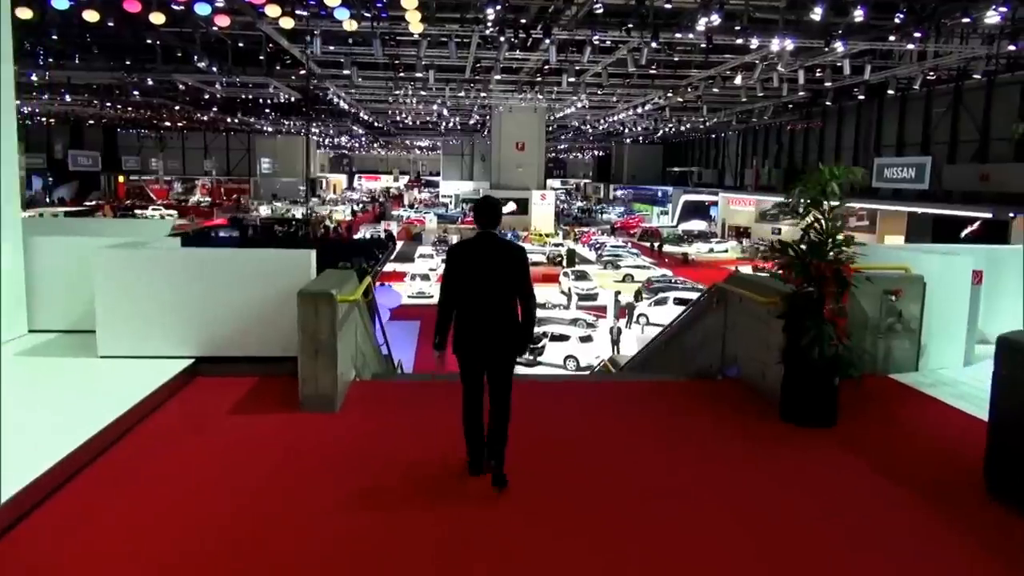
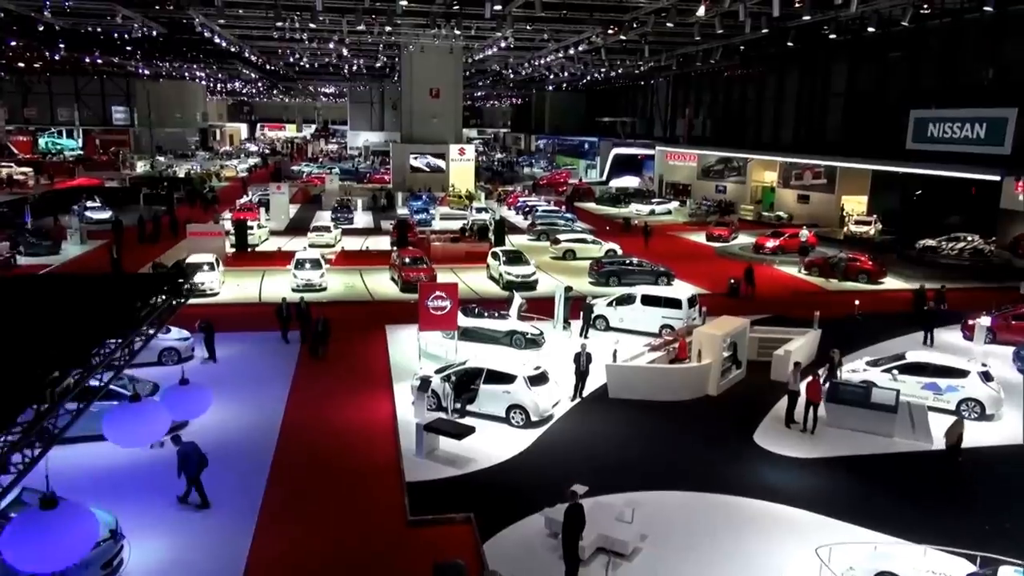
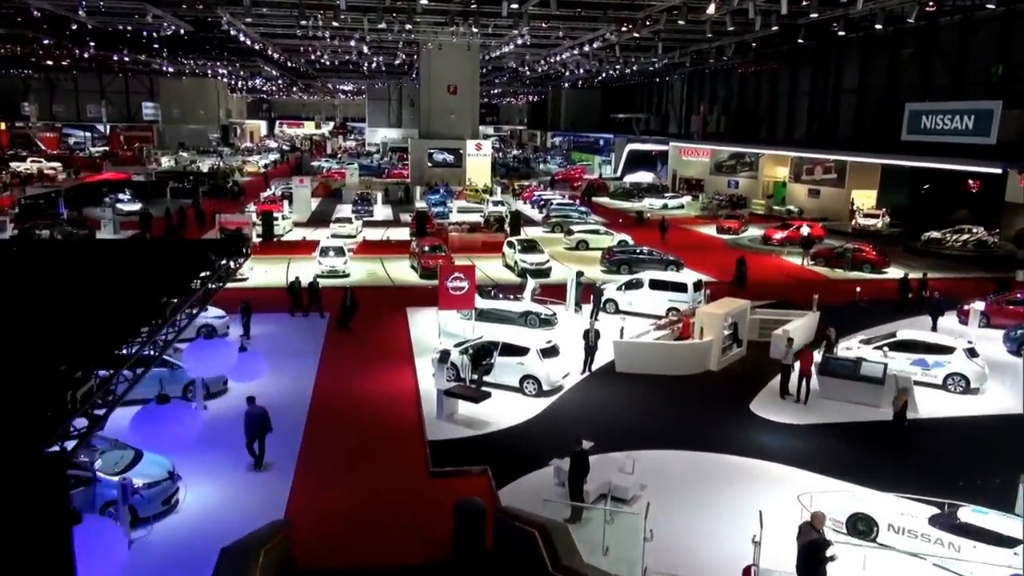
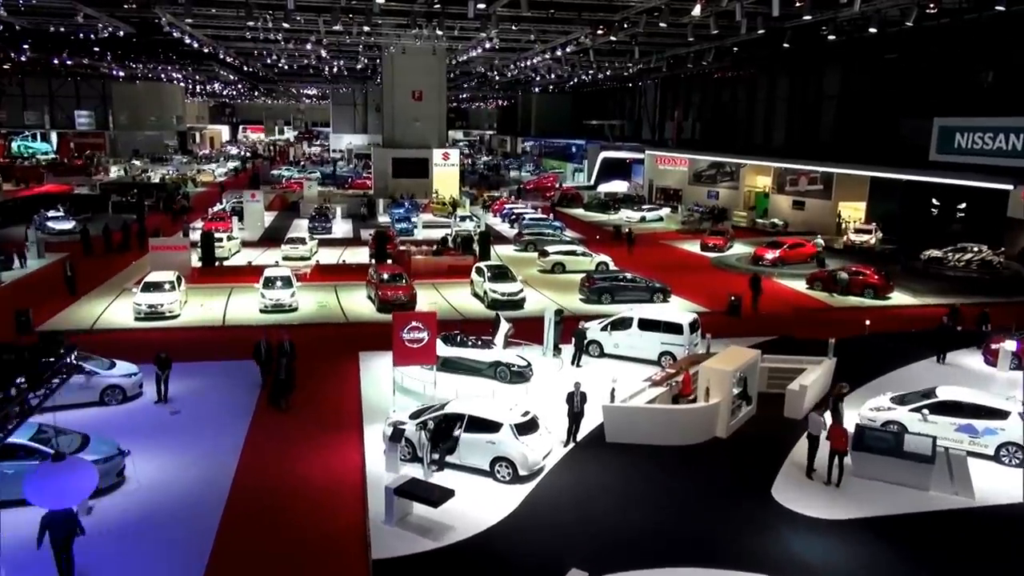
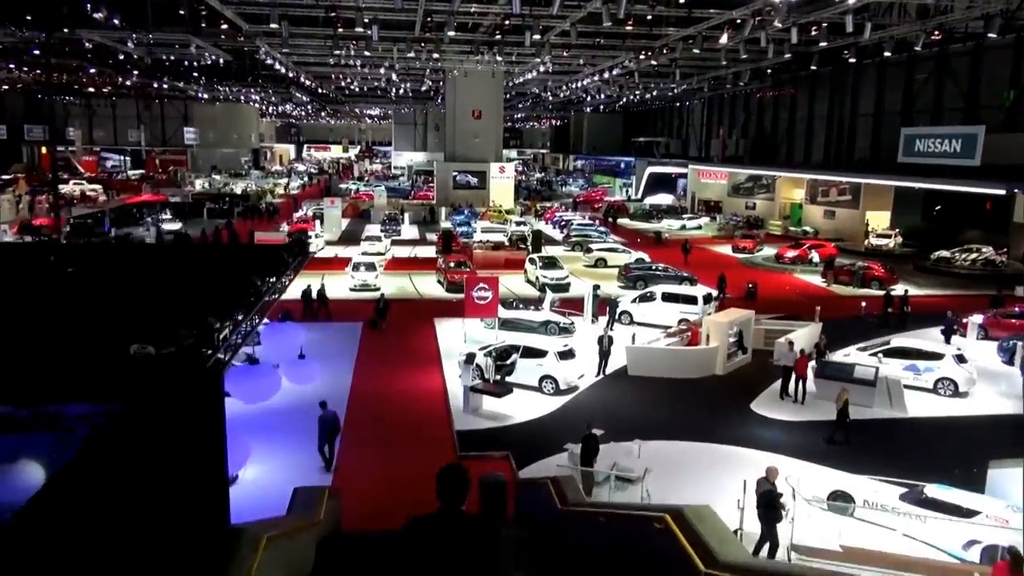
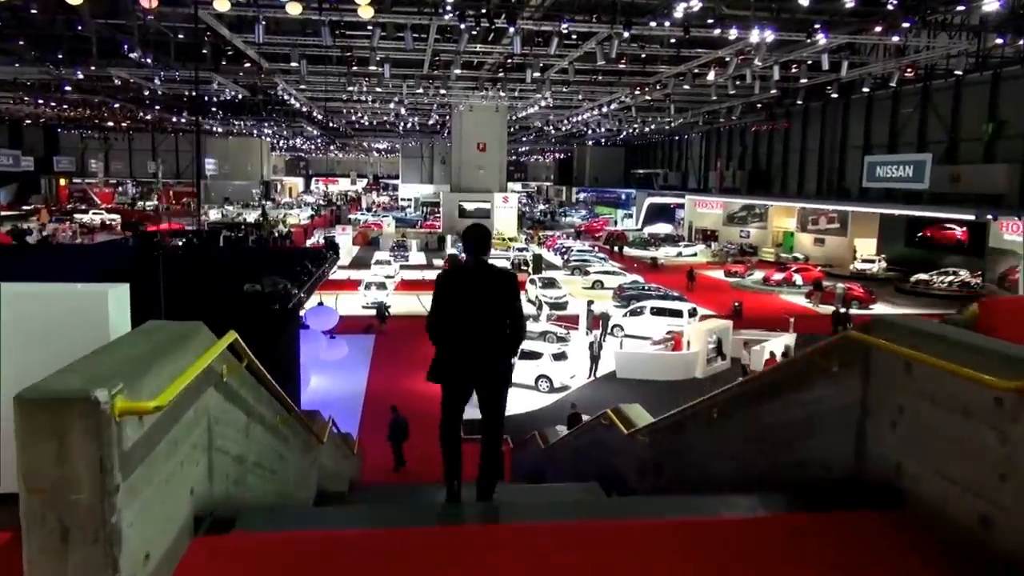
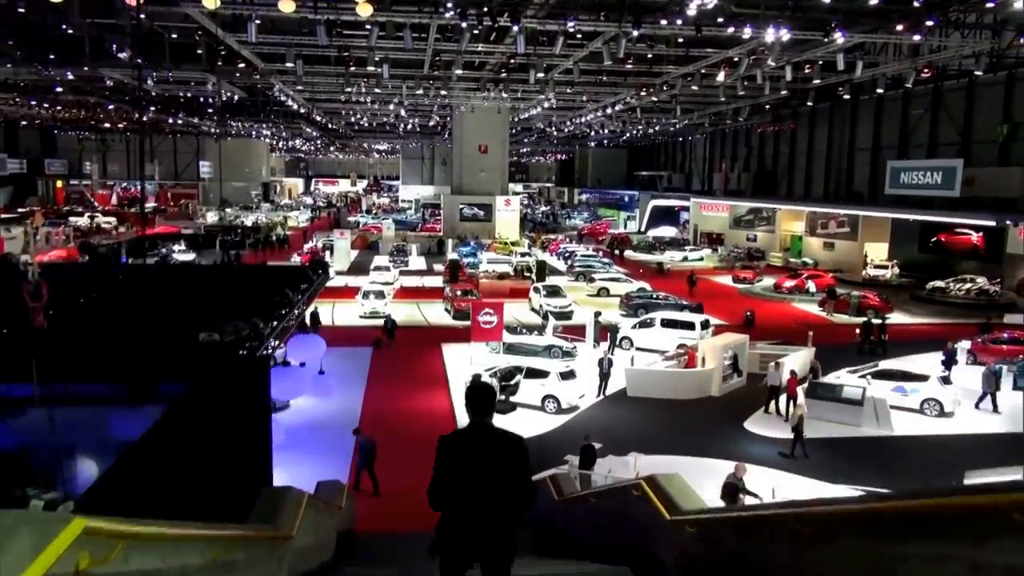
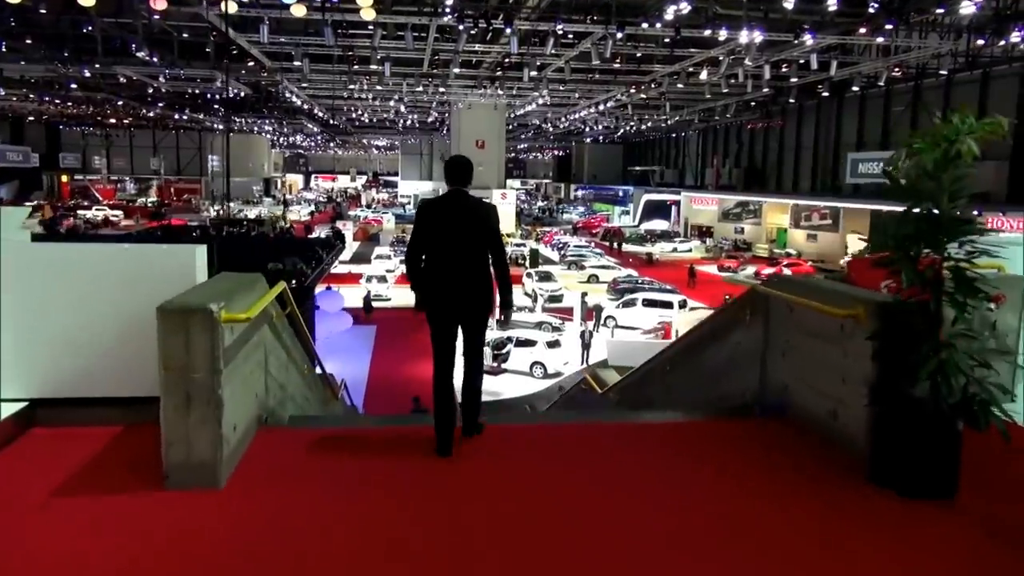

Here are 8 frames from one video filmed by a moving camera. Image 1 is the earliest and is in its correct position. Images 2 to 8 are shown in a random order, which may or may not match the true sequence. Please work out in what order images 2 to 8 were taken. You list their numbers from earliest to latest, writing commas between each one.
8, 6, 7, 5, 3, 2, 4
